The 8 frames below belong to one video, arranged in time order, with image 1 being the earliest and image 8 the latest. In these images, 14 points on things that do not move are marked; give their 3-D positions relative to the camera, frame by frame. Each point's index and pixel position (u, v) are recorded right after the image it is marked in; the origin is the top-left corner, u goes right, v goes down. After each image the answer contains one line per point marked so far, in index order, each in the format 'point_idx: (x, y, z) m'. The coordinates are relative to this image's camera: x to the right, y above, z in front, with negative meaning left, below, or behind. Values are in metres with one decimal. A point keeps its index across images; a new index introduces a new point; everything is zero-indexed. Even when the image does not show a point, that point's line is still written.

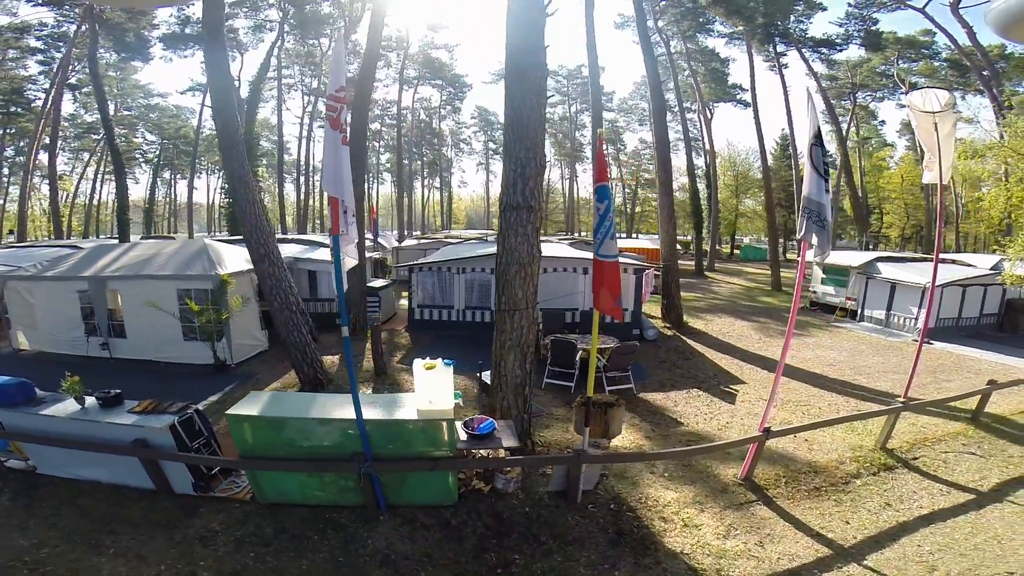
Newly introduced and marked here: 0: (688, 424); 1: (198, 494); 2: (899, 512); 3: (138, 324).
0: (+2.5, -1.9, +7.7) m
1: (-3.3, -2.1, +6.2) m
2: (+3.8, -2.2, +5.3) m
3: (-7.5, -0.8, +10.9) m
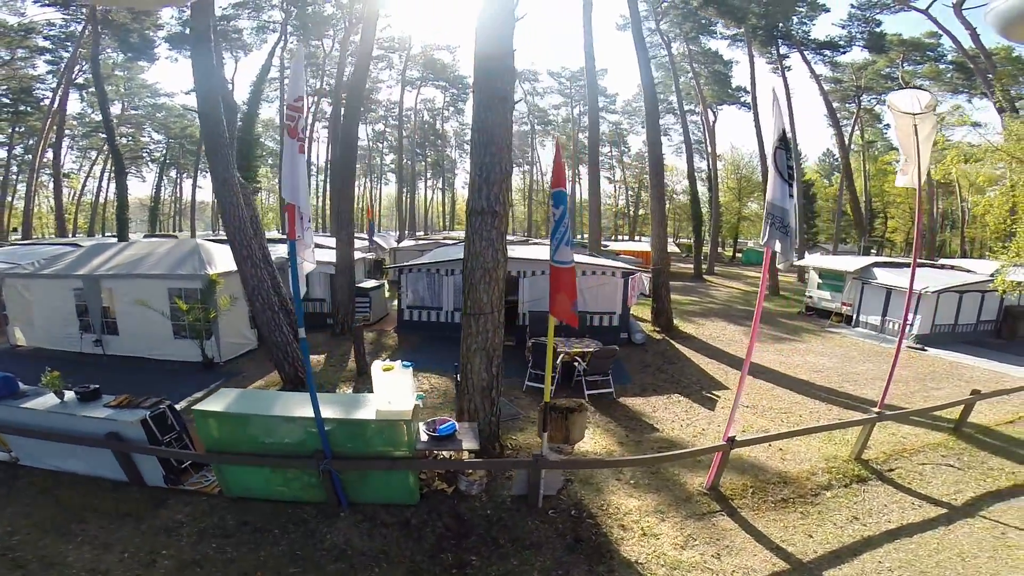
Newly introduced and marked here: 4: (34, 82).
0: (+2.1, -2.0, +7.5) m
1: (-3.7, -2.1, +6.2) m
2: (+3.4, -2.3, +5.2) m
3: (-7.8, -0.7, +11.0) m
4: (-16.1, +6.9, +18.4) m
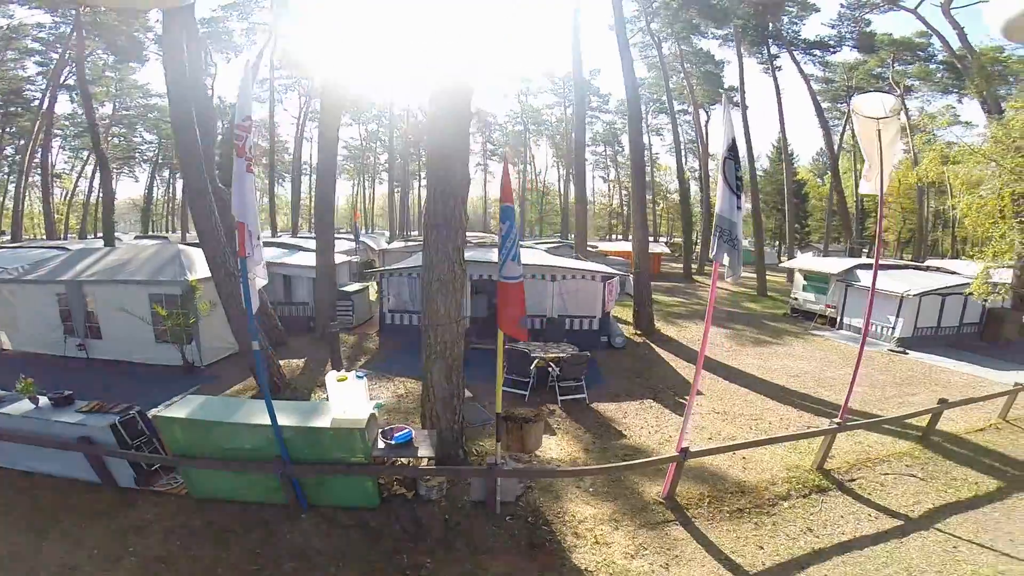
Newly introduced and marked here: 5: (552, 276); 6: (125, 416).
0: (+1.6, -2.1, +7.5) m
1: (-4.2, -2.2, +6.2) m
2: (+2.9, -2.4, +5.2) m
3: (-8.2, -0.8, +11.1) m
4: (-16.5, +6.9, +18.4) m
5: (+0.9, +0.2, +11.4) m
6: (-4.5, -1.5, +6.5) m
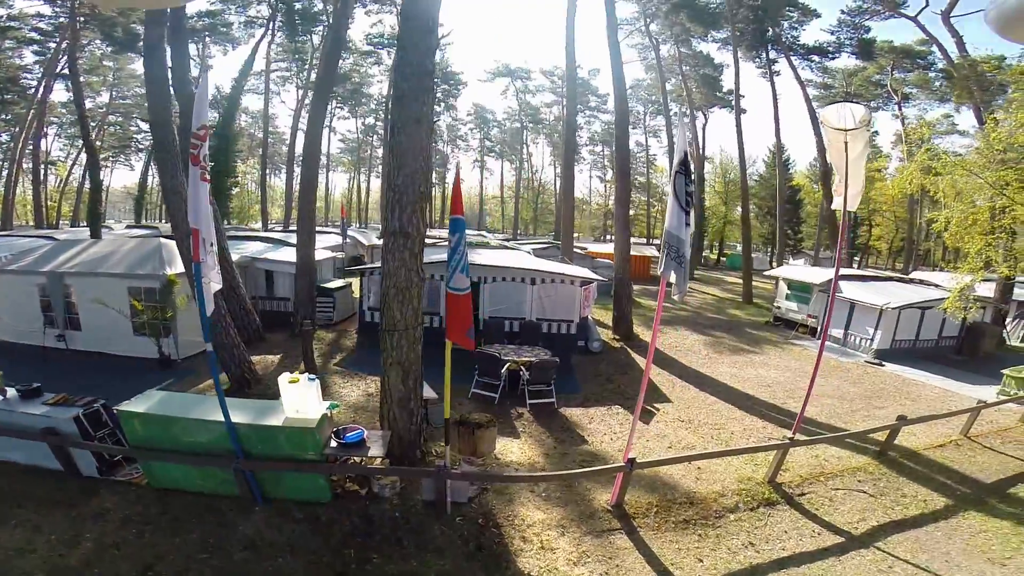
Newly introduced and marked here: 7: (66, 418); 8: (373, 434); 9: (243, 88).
0: (+1.1, -2.2, +7.6) m
1: (-4.7, -2.2, +6.3) m
2: (+2.3, -2.5, +5.2) m
3: (-8.7, -0.6, +11.2) m
4: (-16.7, +7.4, +18.5) m
5: (+0.4, +0.2, +11.4) m
6: (-5.0, -1.4, +6.5) m
7: (-4.8, -1.4, +5.9) m
8: (-1.5, -1.6, +6.0) m
9: (-9.1, +6.8, +18.5) m
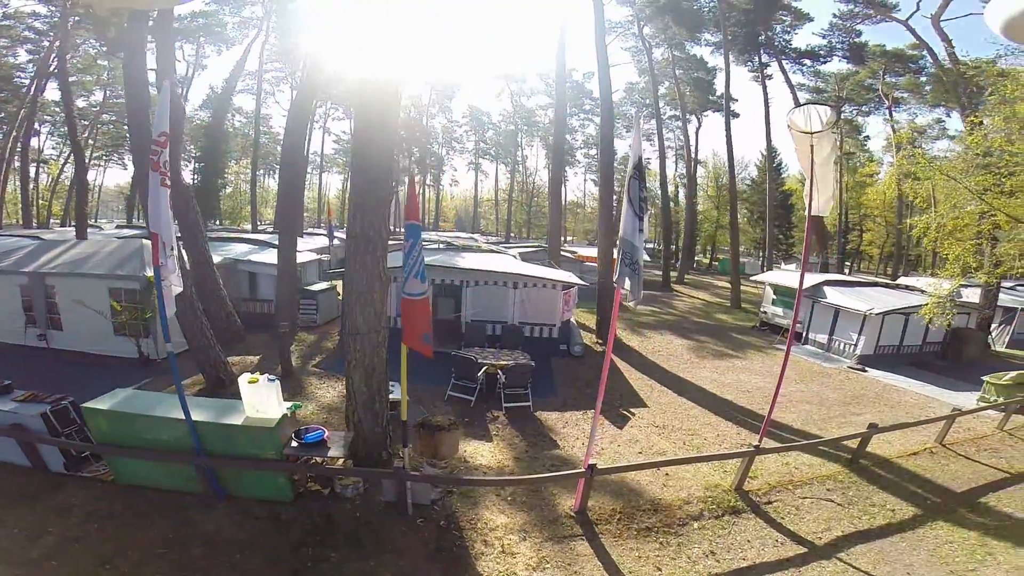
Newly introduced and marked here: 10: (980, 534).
0: (+0.7, -2.2, +7.5) m
1: (-5.1, -2.2, +6.3) m
2: (+1.9, -2.6, +5.2) m
3: (-9.1, -0.6, +11.1) m
4: (-17.0, +7.4, +18.5) m
5: (0.0, +0.1, +11.4) m
6: (-5.4, -1.4, +6.5) m
7: (-5.2, -1.4, +5.9) m
8: (-1.9, -1.6, +5.9) m
9: (-9.4, +6.8, +18.5) m
10: (+4.9, -2.6, +5.7) m
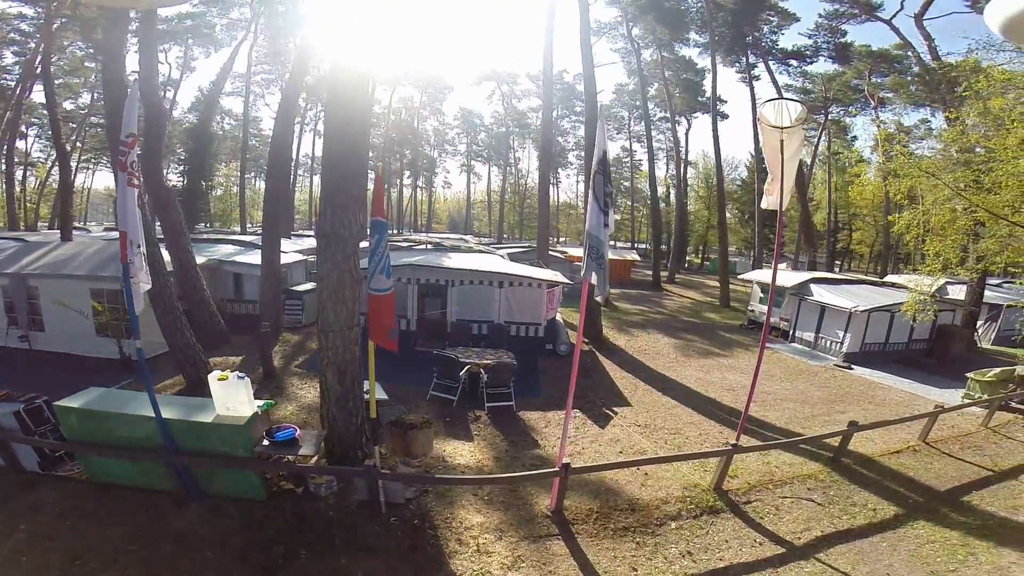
0: (+0.4, -2.2, +7.5) m
1: (-5.4, -2.2, +6.2) m
2: (+1.7, -2.5, +5.1) m
3: (-9.4, -0.7, +11.1) m
4: (-17.4, +7.3, +18.4) m
5: (-0.3, +0.1, +11.3) m
6: (-5.7, -1.4, +6.4) m
7: (-5.5, -1.4, +5.8) m
8: (-2.2, -1.6, +5.9) m
9: (-9.8, +6.7, +18.4) m
10: (+4.6, -2.5, +5.7) m
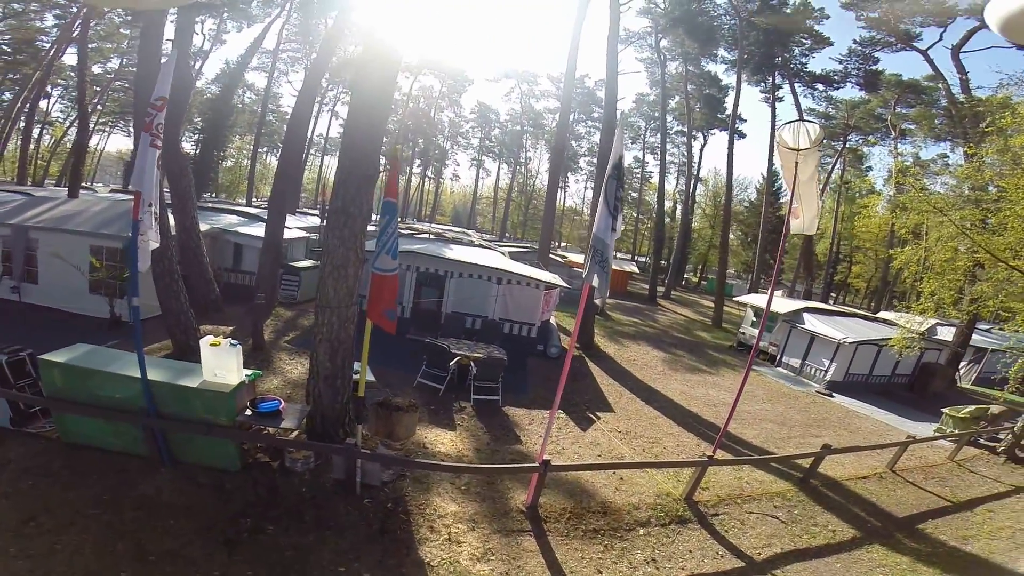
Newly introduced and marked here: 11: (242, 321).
0: (+0.2, -2.2, +7.6) m
1: (-5.6, -1.6, +6.3) m
2: (+1.4, -2.6, +5.2) m
3: (-9.4, +0.3, +11.1) m
4: (-16.7, +9.0, +18.4) m
5: (-0.3, +0.2, +11.4) m
6: (-5.9, -0.8, +6.5) m
7: (-5.6, -0.8, +5.9) m
8: (-2.4, -1.3, +6.0) m
9: (-9.2, +7.7, +18.5) m
10: (+4.3, -2.9, +5.8) m
11: (-5.5, -0.7, +11.2) m
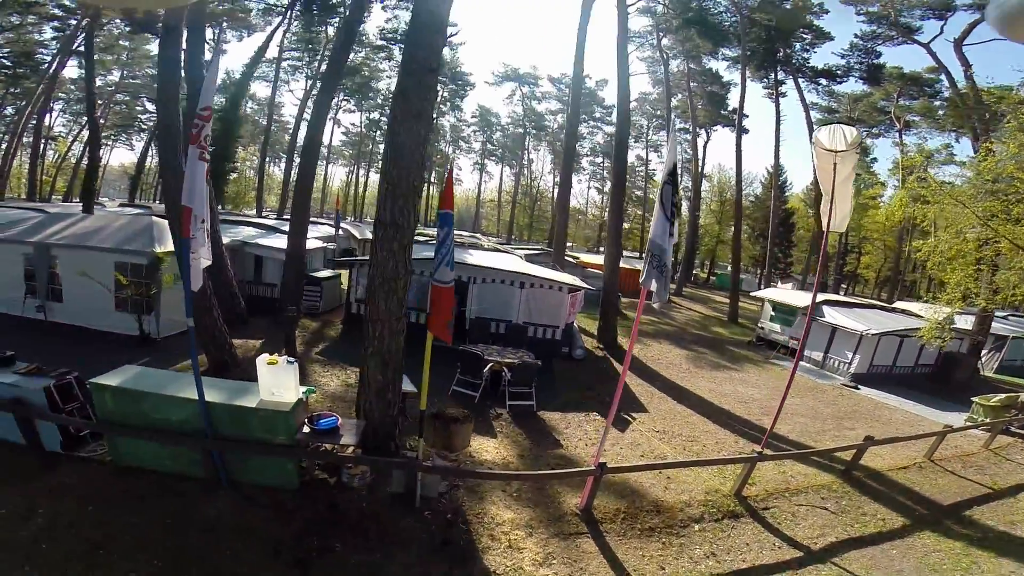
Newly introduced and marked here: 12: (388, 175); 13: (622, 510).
0: (+0.8, -2.2, +7.6) m
1: (-5.0, -1.8, +6.3) m
2: (+2.0, -2.7, +5.3) m
3: (-8.9, 0.0, +11.1) m
4: (-16.5, +8.4, +18.4) m
5: (+0.2, +0.1, +11.5) m
6: (-5.3, -1.0, +6.5) m
7: (-5.1, -1.0, +5.9) m
8: (-1.8, -1.5, +6.0) m
9: (-9.0, +7.3, +18.5) m
10: (+4.9, -2.8, +5.9) m
11: (-5.0, -0.9, +11.2) m
12: (-1.4, +1.2, +5.8) m
13: (+1.2, -2.5, +6.1) m
